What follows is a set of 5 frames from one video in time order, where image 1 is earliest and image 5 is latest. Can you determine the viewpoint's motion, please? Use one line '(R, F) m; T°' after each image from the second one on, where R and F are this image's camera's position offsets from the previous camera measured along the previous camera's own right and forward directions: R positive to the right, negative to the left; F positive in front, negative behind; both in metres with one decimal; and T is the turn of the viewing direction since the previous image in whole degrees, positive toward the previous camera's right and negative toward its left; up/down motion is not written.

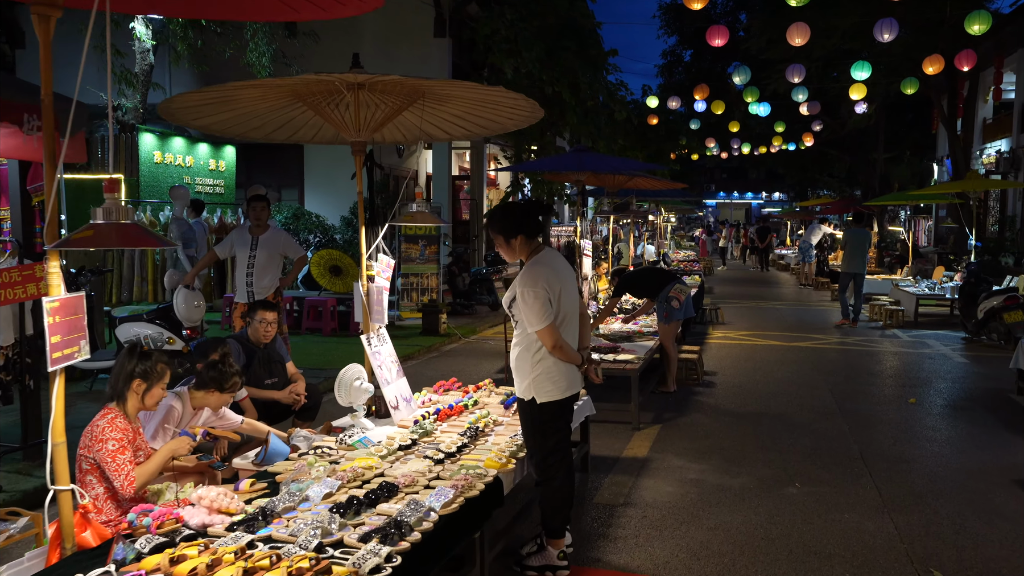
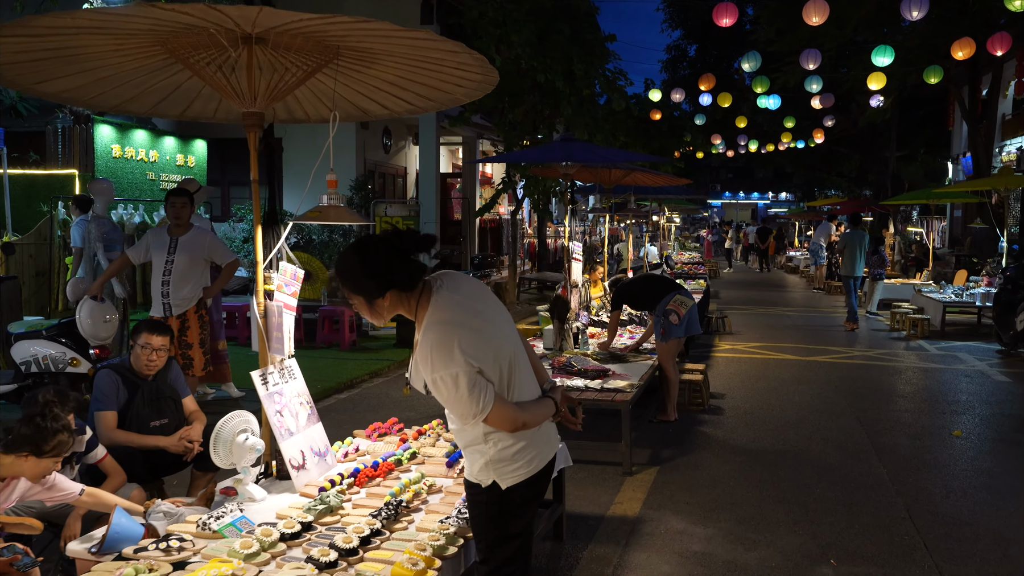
(+0.3, +1.4) m; 0°
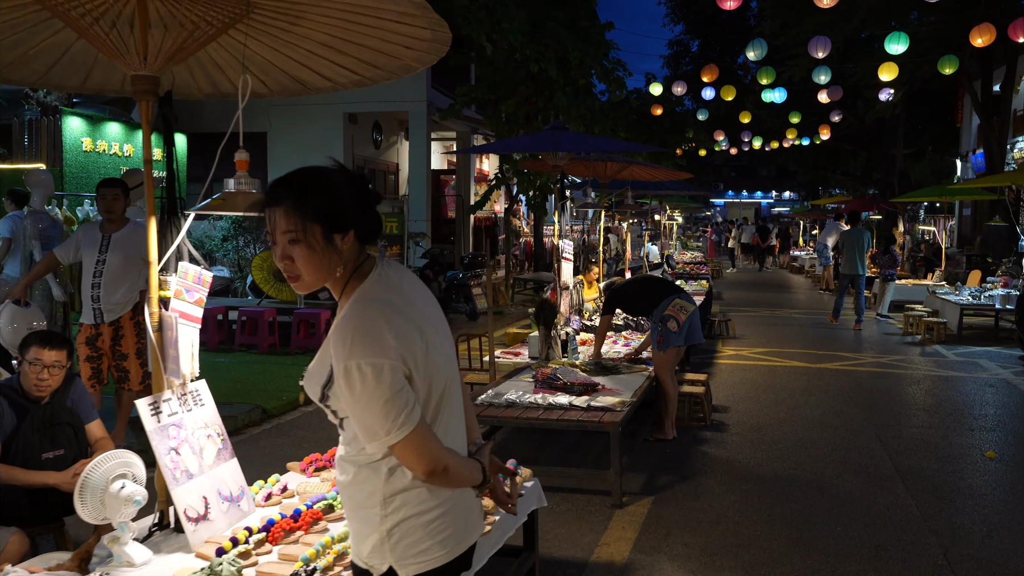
(+0.2, +0.8) m; 0°
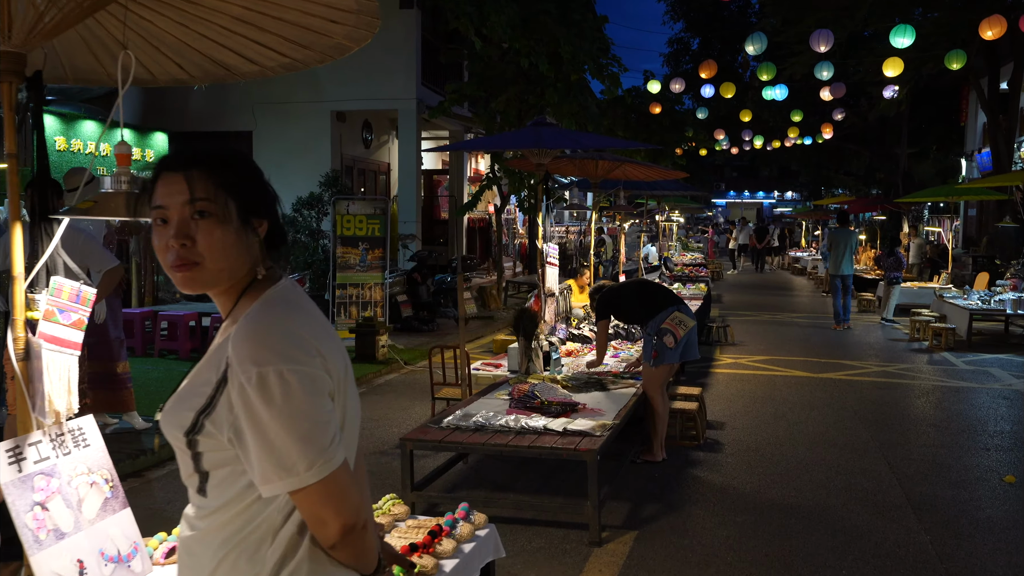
(+0.2, +0.6) m; 0°
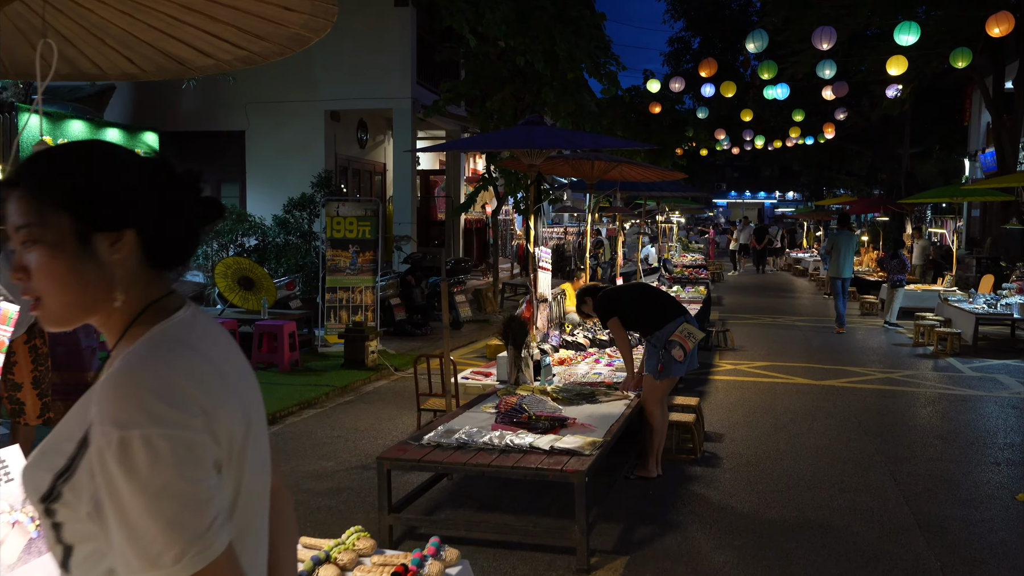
(+0.1, +0.3) m; 0°
